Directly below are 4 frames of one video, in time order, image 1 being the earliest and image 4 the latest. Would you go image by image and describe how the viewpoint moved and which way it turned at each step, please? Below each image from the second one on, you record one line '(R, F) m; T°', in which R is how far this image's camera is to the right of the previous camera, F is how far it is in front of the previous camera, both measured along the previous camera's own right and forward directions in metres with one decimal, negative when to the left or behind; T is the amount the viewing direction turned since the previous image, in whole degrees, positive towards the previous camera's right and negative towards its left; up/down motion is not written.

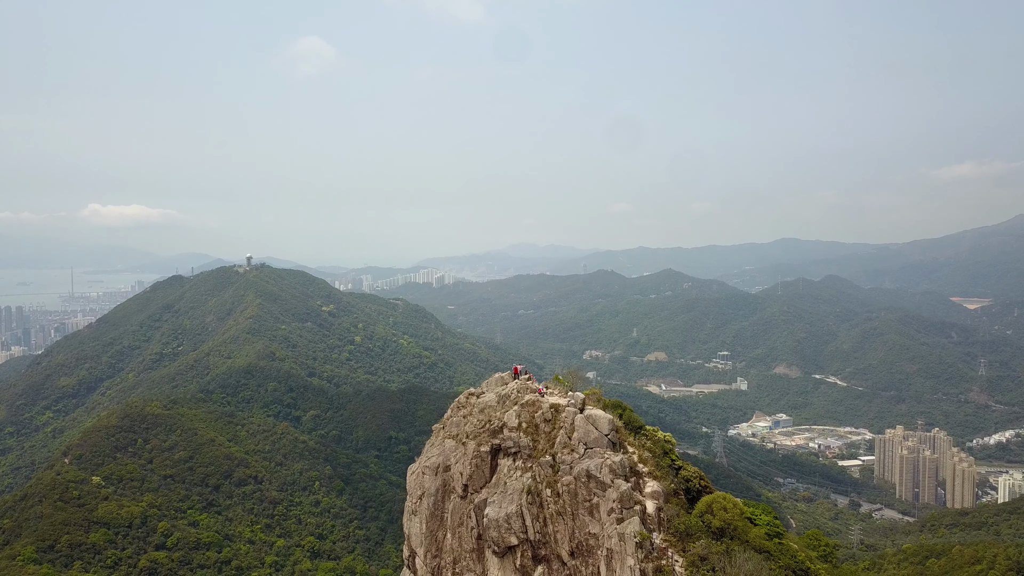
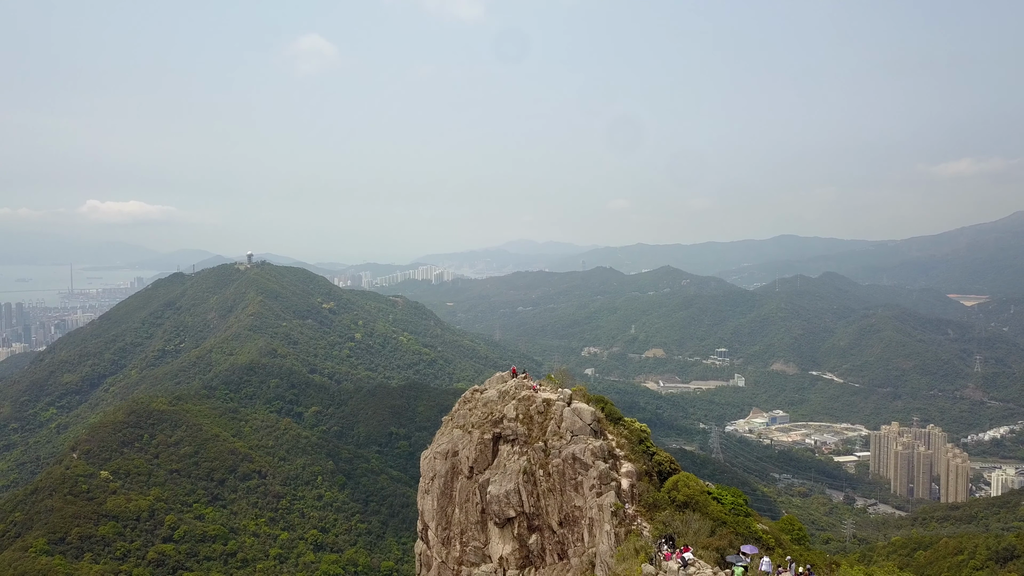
(0.0, -0.7) m; 0°
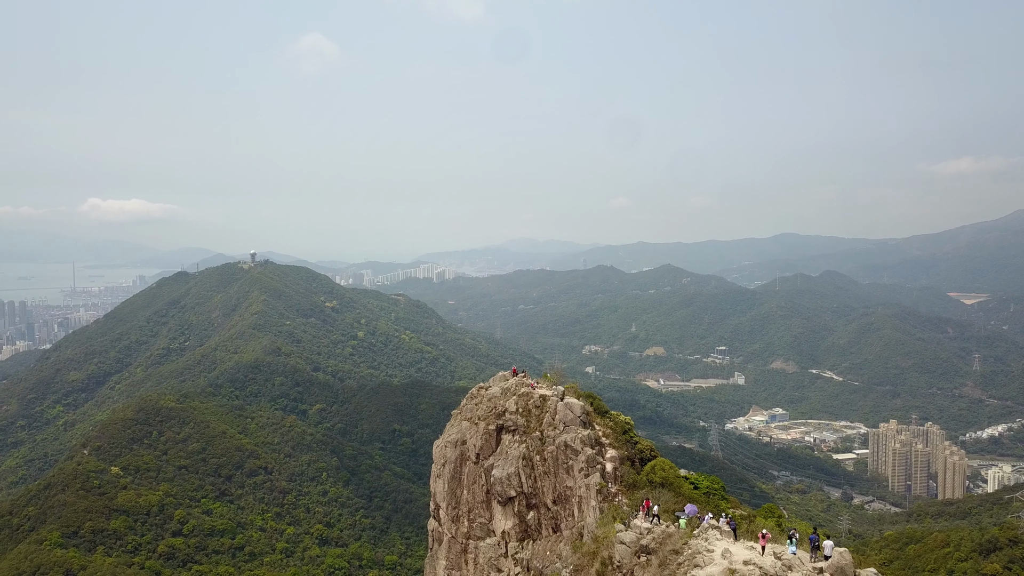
(0.0, -0.7) m; 0°
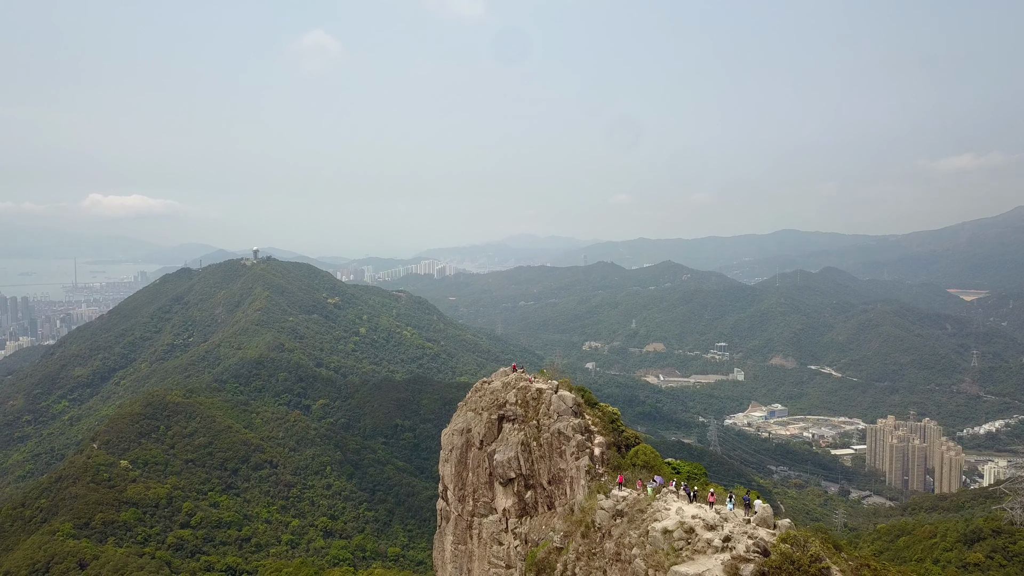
(0.0, -0.7) m; 0°
